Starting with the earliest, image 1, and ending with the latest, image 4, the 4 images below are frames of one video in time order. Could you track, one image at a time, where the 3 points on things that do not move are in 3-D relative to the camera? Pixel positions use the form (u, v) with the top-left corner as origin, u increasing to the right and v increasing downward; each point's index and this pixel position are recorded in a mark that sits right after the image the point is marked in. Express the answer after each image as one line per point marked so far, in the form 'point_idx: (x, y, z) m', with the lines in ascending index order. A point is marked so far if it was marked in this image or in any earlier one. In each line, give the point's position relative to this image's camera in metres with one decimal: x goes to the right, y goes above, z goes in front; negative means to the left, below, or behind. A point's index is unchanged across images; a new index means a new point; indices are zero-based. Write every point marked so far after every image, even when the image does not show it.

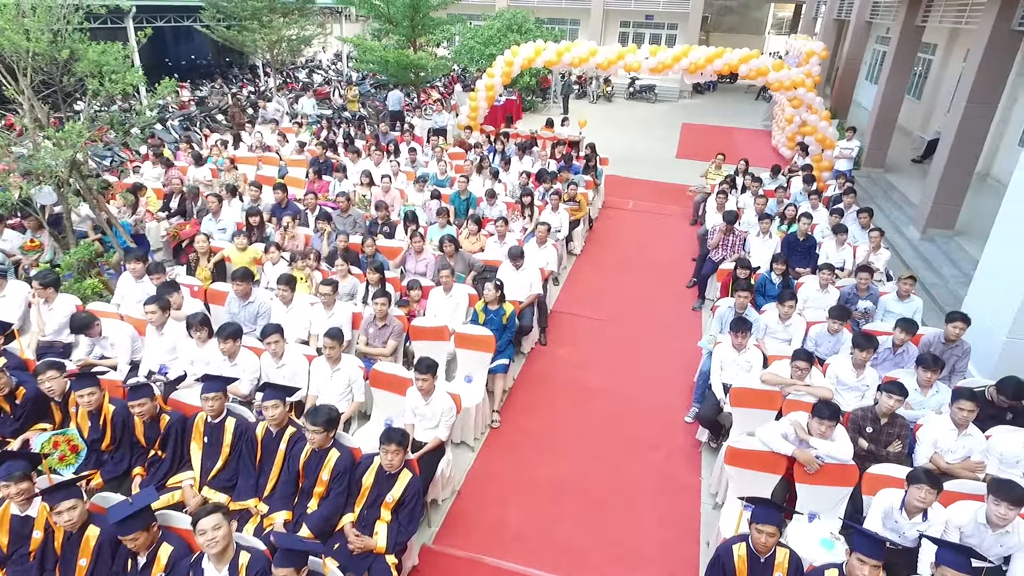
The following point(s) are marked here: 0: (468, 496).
0: (-0.3, -1.5, +4.4) m
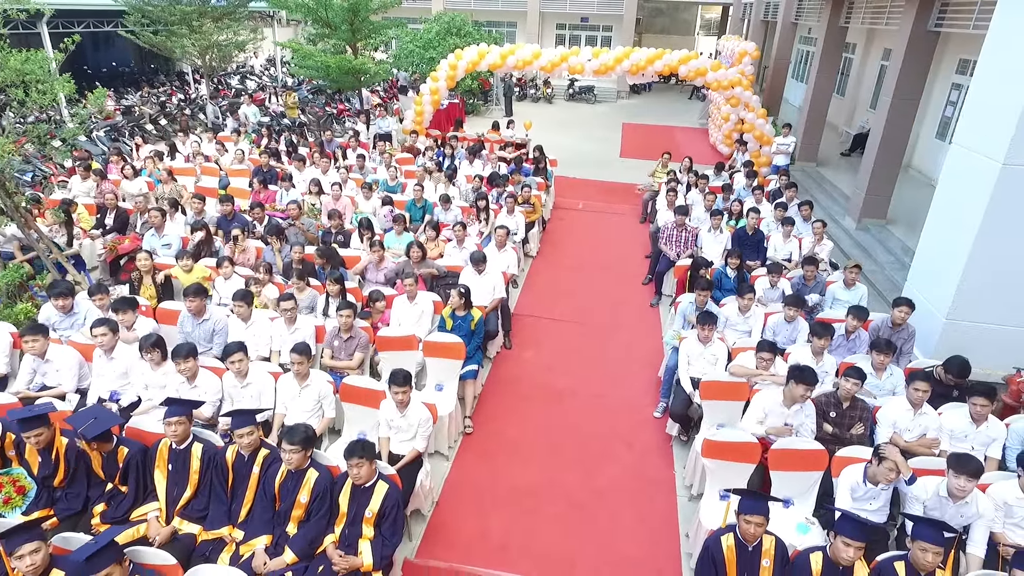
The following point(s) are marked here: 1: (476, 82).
0: (-0.5, -1.5, +4.4) m
1: (-1.0, +5.7, +17.2) m
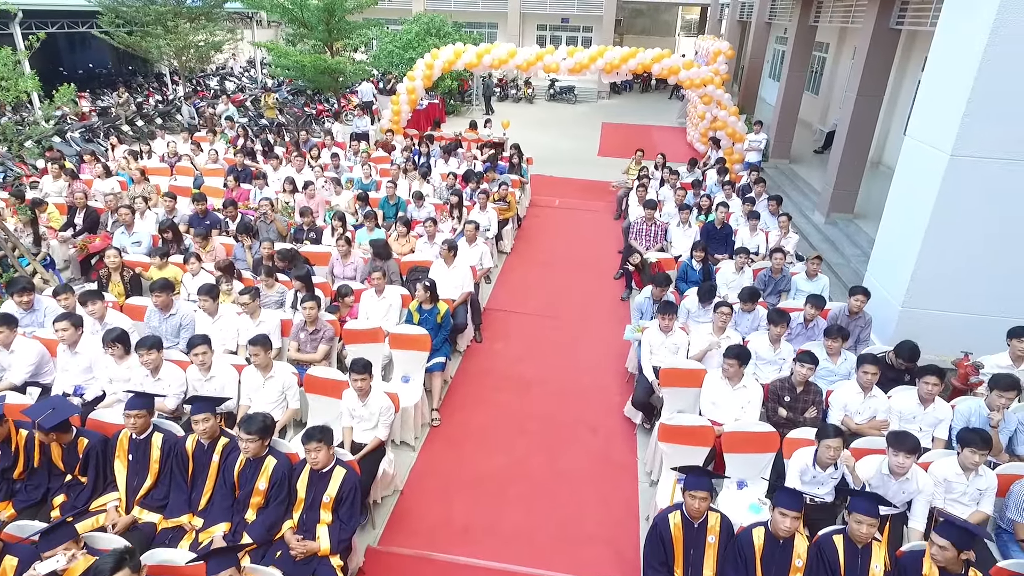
0: (-0.7, -1.5, +4.4) m
1: (-1.6, +5.7, +17.3) m
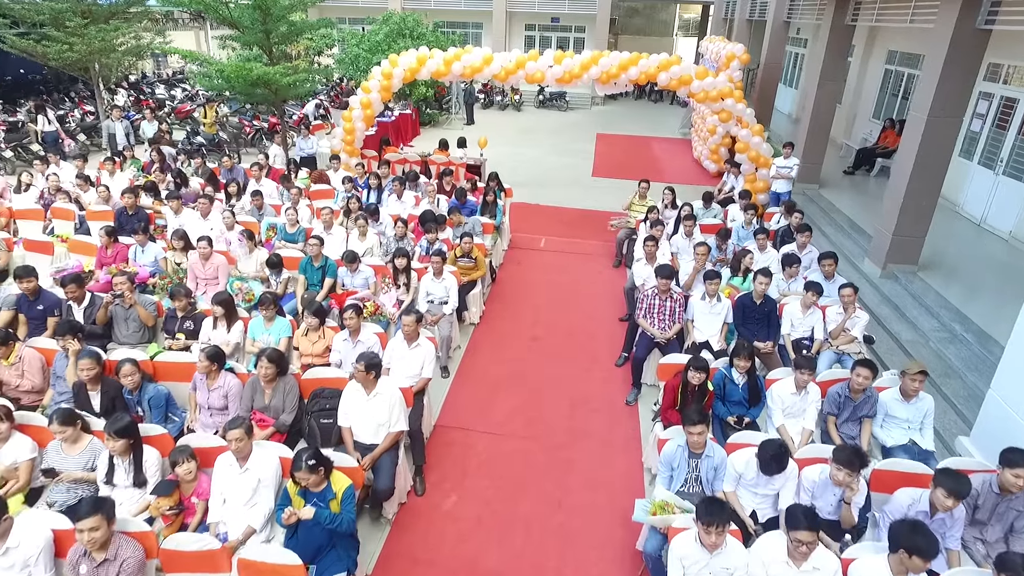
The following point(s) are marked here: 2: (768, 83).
0: (-1.0, -2.4, +2.4) m
1: (-2.0, +4.8, +15.2) m
2: (+5.6, +4.4, +13.6) m
